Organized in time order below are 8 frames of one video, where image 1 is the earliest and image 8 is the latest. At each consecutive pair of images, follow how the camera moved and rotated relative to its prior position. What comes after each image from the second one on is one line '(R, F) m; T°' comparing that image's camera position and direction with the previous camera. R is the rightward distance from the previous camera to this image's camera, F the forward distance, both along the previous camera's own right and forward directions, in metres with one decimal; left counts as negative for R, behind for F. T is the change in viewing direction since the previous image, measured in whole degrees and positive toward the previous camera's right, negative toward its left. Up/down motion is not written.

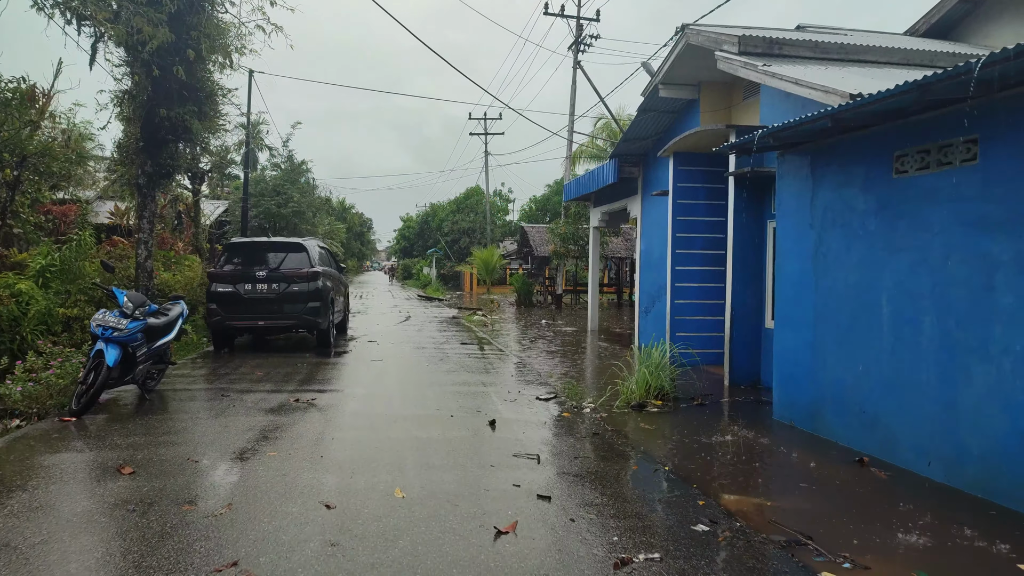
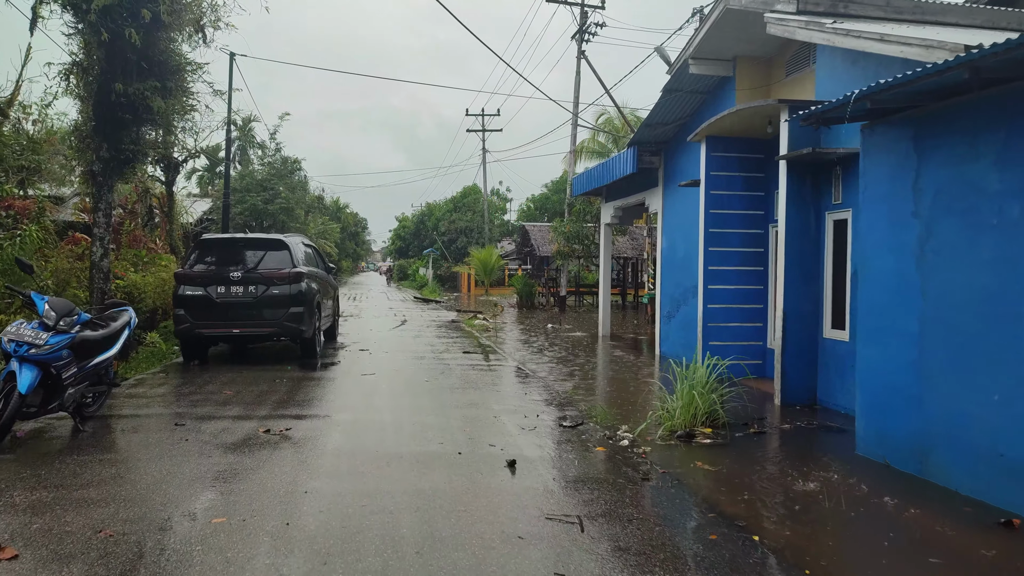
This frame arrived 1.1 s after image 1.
(-0.2, +1.3) m; 0°
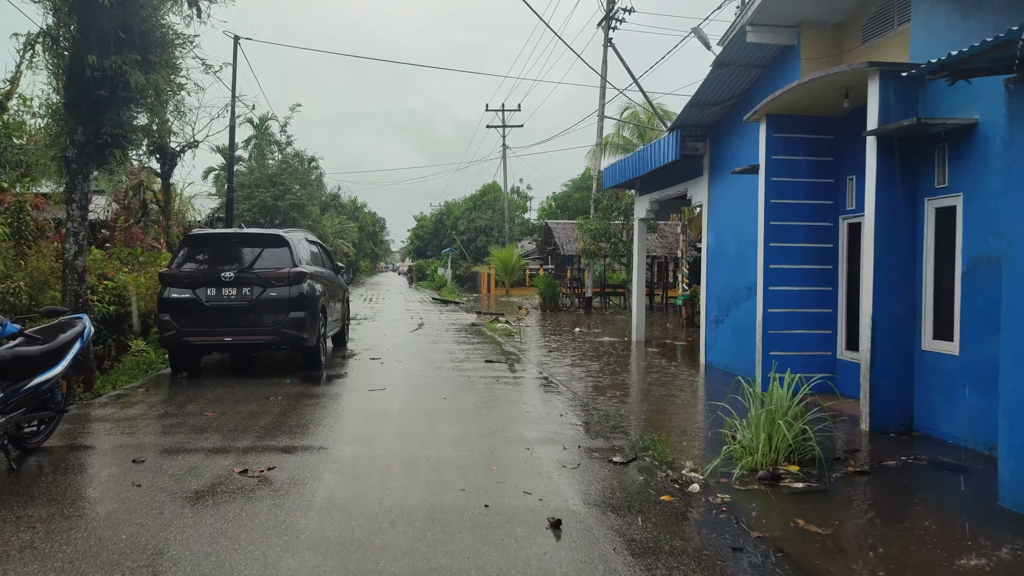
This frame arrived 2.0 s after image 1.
(-0.1, +1.2) m; -1°
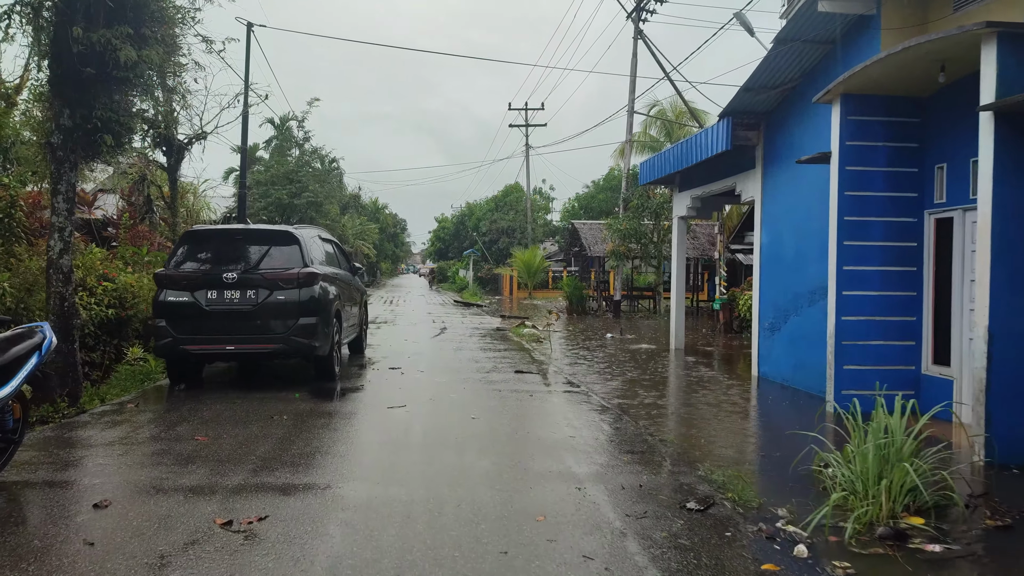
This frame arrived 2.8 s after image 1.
(-0.2, +0.9) m; -2°
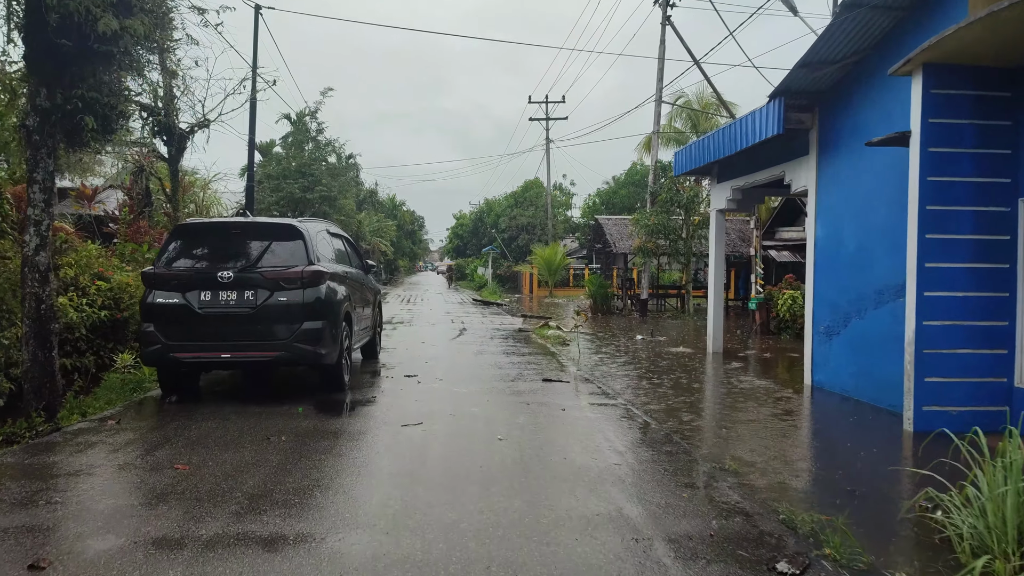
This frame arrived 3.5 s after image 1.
(-0.1, +0.8) m; -1°
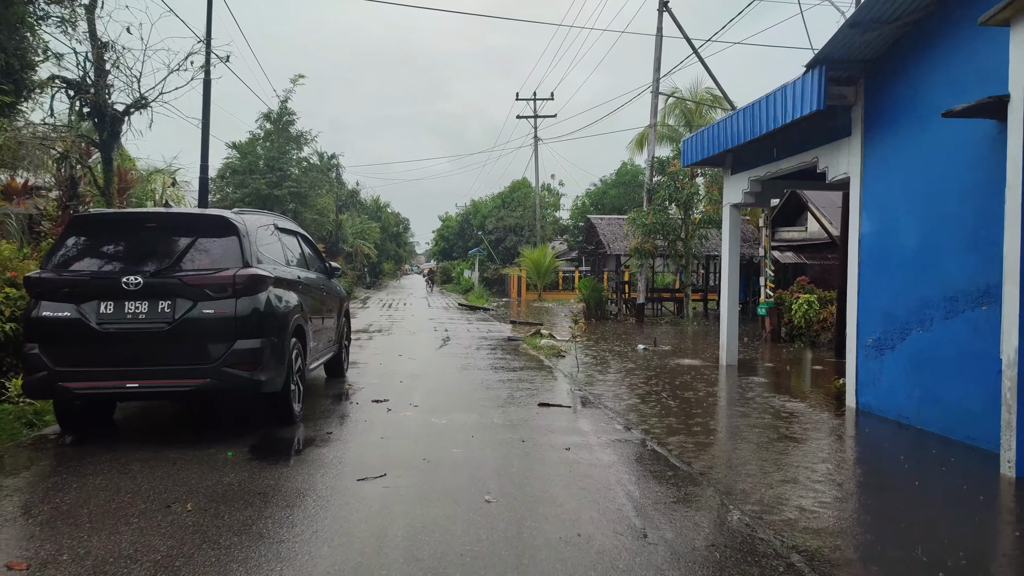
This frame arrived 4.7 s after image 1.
(0.0, +1.4) m; +1°
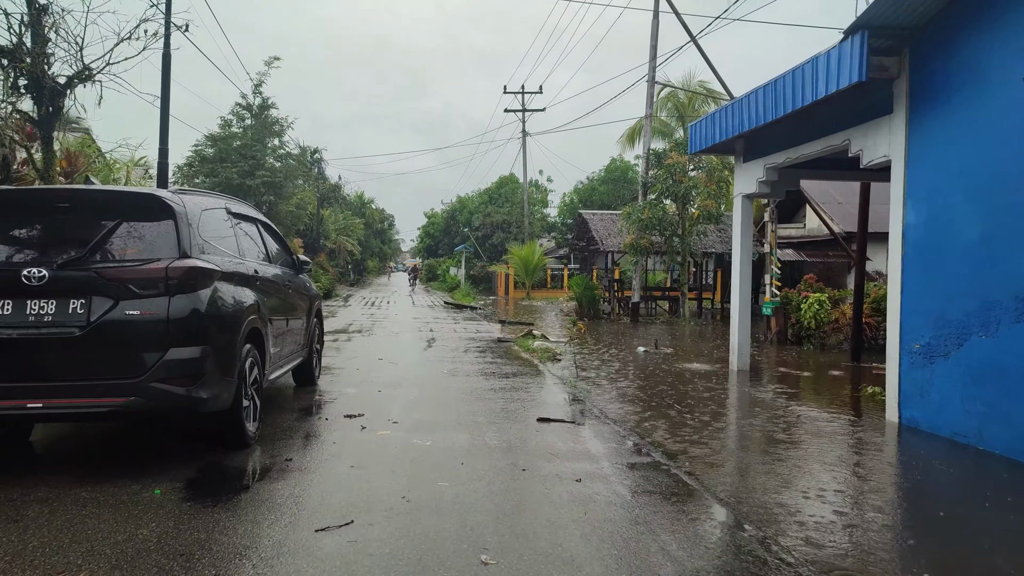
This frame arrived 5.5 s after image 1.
(-0.1, +0.9) m; +1°
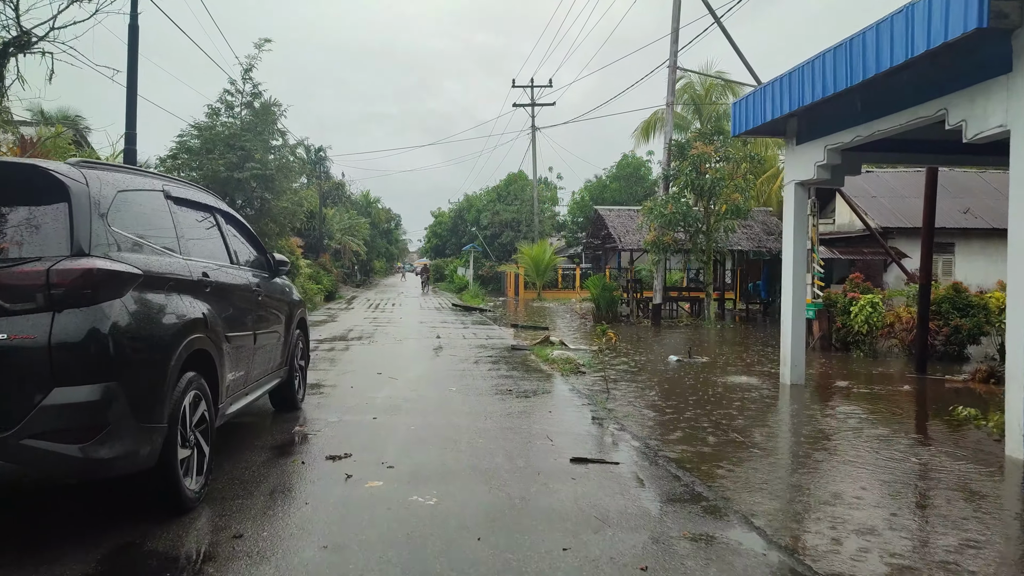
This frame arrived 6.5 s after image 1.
(-0.1, +1.3) m; -1°
